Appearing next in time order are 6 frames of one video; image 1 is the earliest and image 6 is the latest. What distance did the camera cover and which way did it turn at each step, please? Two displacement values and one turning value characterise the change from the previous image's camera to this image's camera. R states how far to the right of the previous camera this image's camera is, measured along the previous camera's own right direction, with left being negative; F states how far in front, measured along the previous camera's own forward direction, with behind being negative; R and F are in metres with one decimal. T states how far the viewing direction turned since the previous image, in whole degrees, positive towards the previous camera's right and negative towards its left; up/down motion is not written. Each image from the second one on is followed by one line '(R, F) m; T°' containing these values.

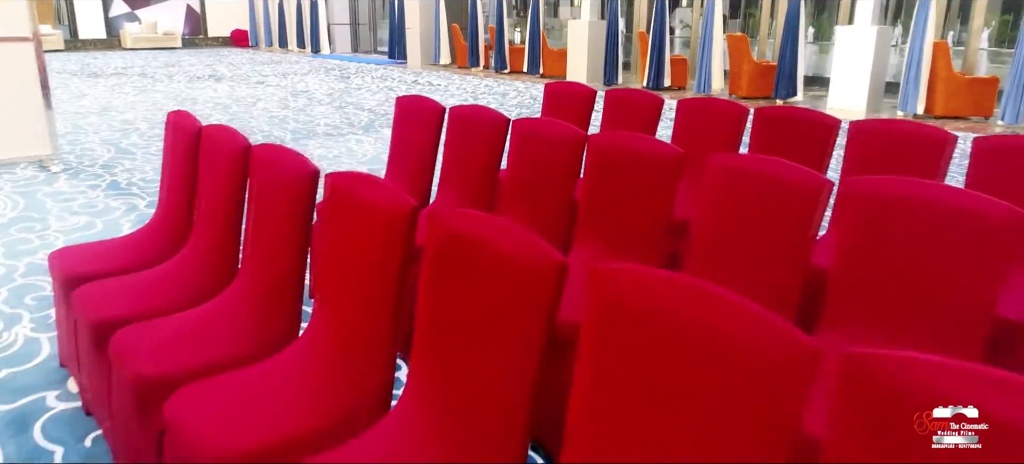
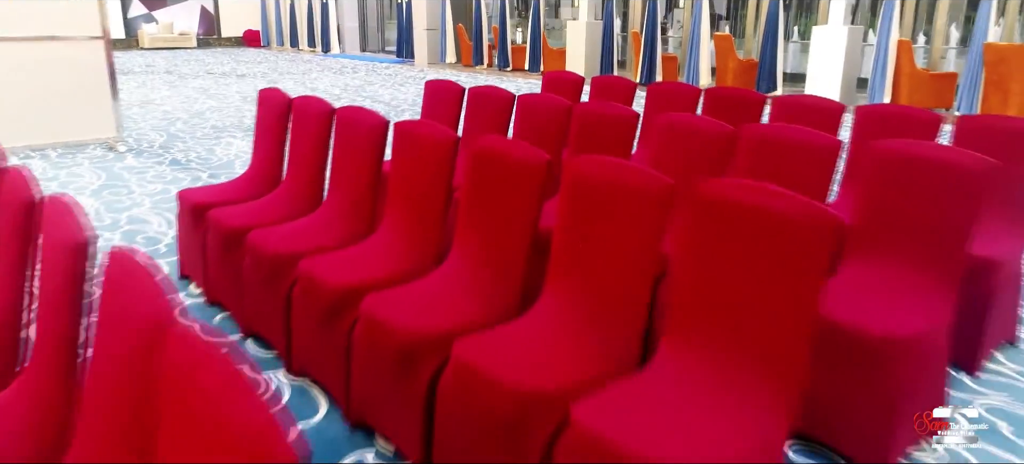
(0.0, -0.9) m; 0°
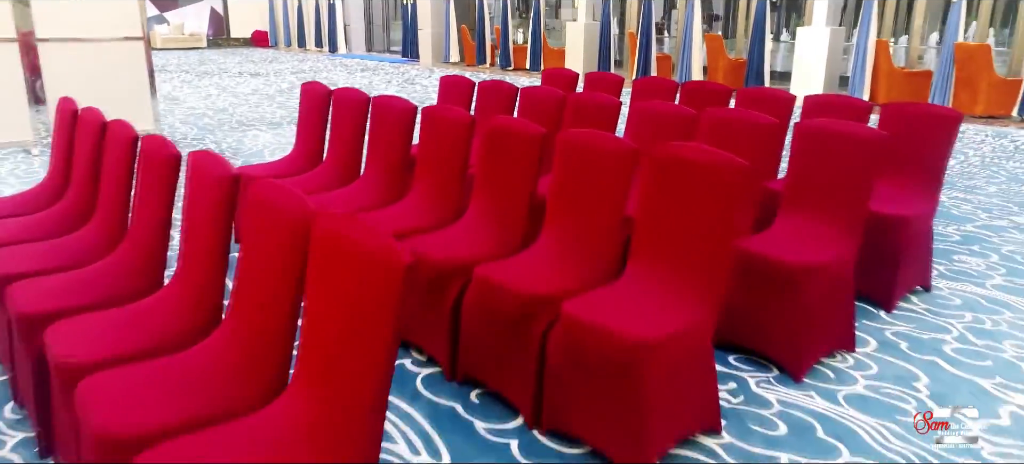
(0.0, -0.7) m; 0°
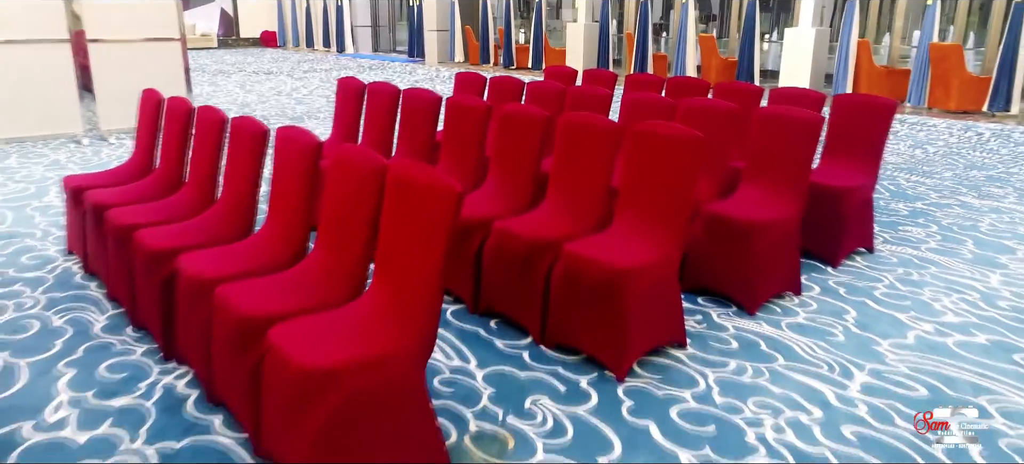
(0.0, -0.7) m; 0°
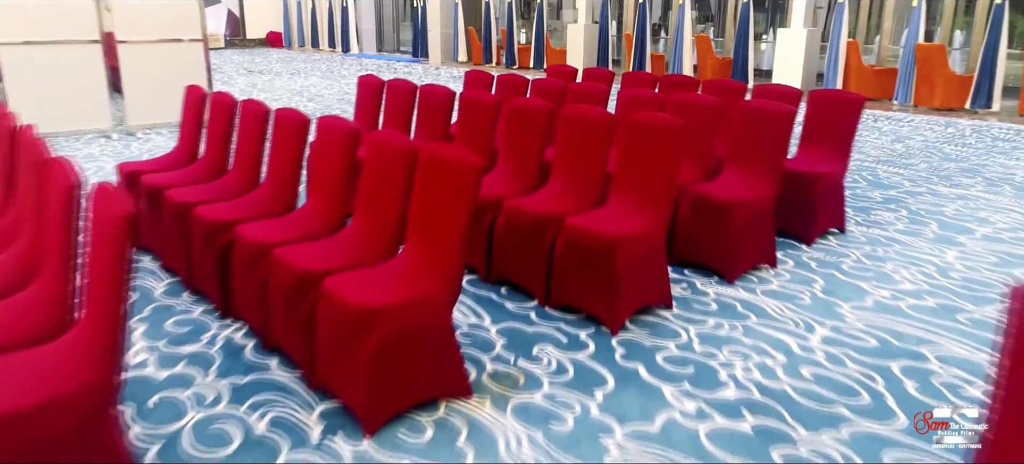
(0.0, -0.5) m; 0°
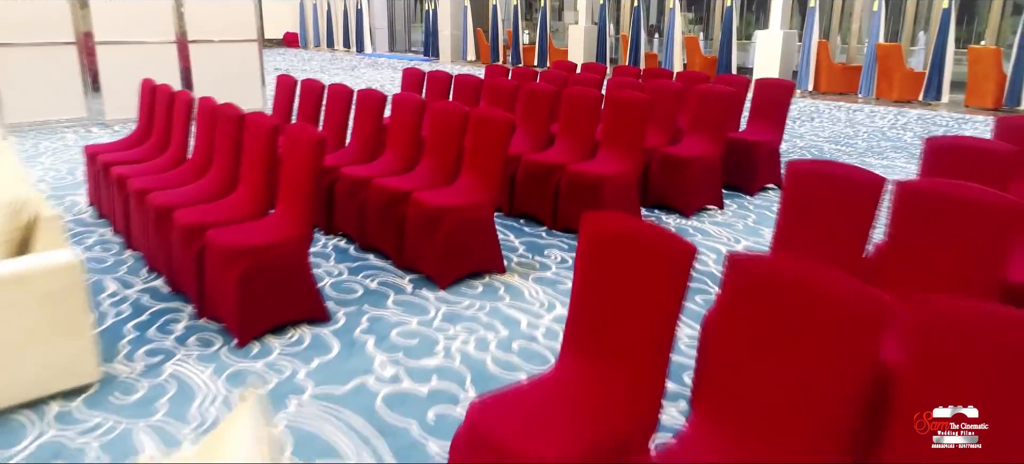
(-0.1, -1.4) m; 0°
